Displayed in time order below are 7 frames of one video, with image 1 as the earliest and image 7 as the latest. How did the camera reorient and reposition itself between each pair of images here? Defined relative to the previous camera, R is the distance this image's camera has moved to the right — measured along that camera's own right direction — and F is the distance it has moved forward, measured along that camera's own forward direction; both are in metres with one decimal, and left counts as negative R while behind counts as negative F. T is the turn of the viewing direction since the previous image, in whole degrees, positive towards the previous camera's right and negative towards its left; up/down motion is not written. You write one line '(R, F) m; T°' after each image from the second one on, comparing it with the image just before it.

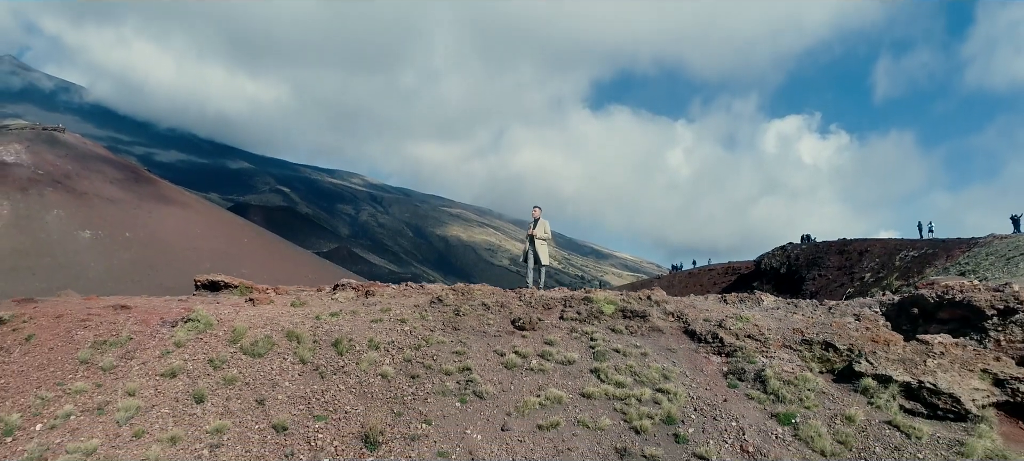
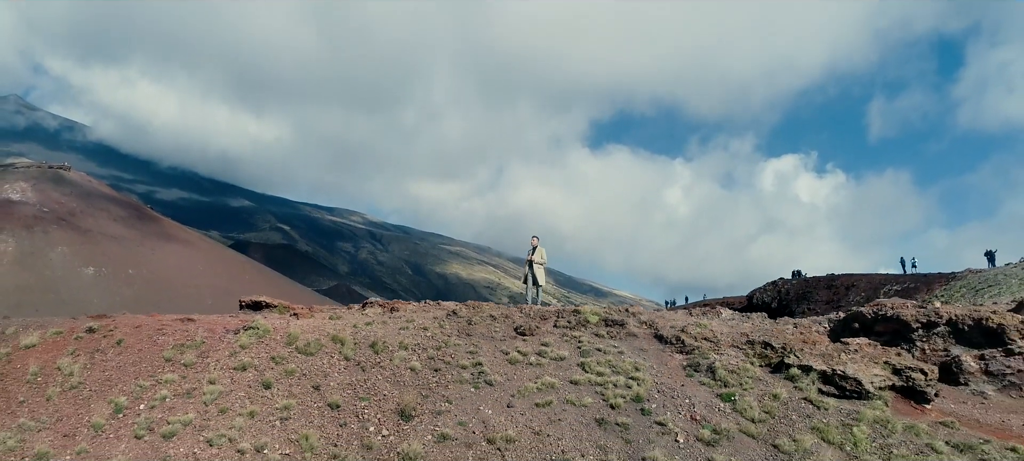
(0.0, -0.9) m; 0°
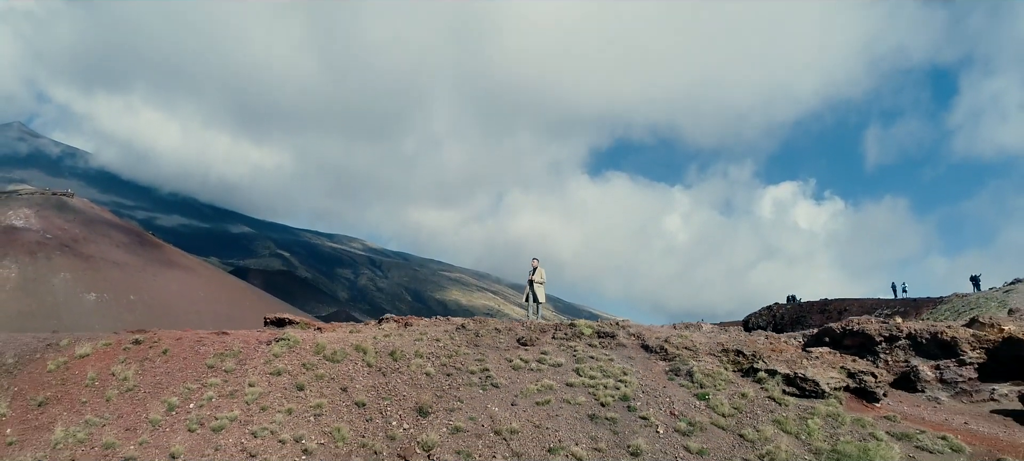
(0.0, -0.6) m; 0°
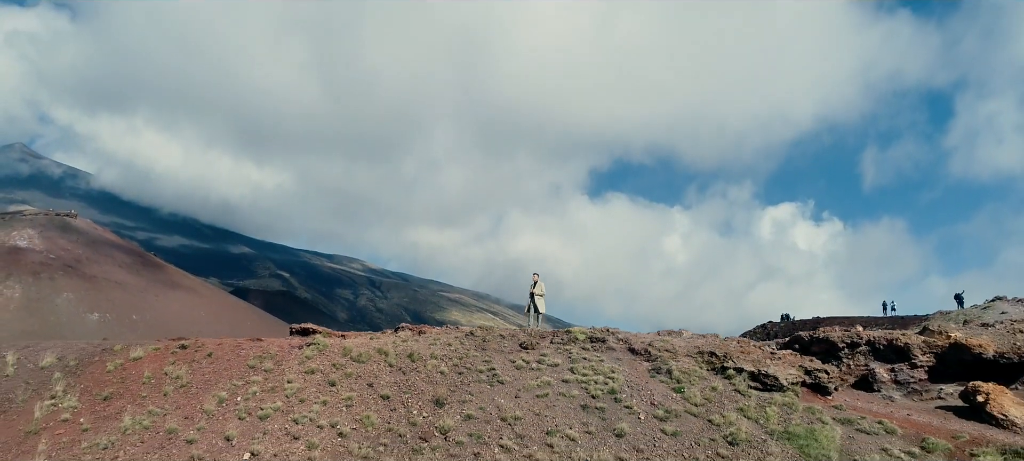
(0.0, -0.8) m; 0°
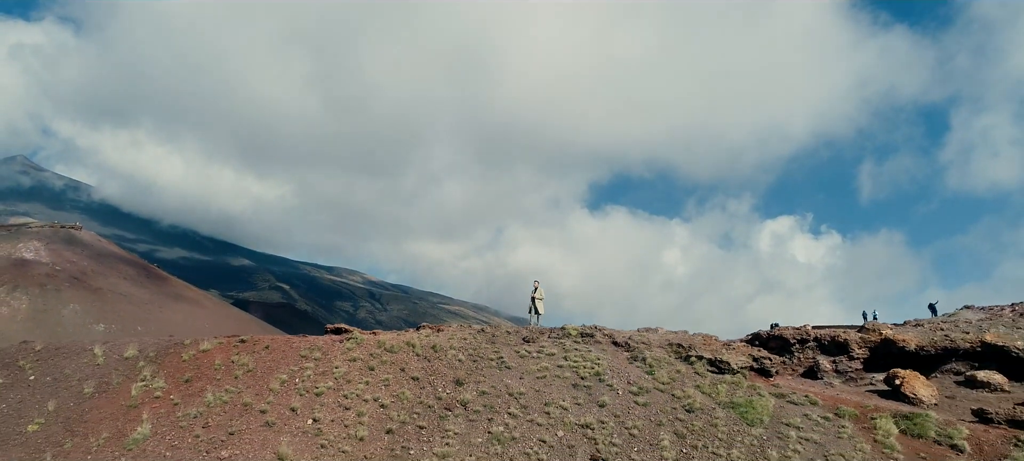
(-0.1, -1.3) m; 0°
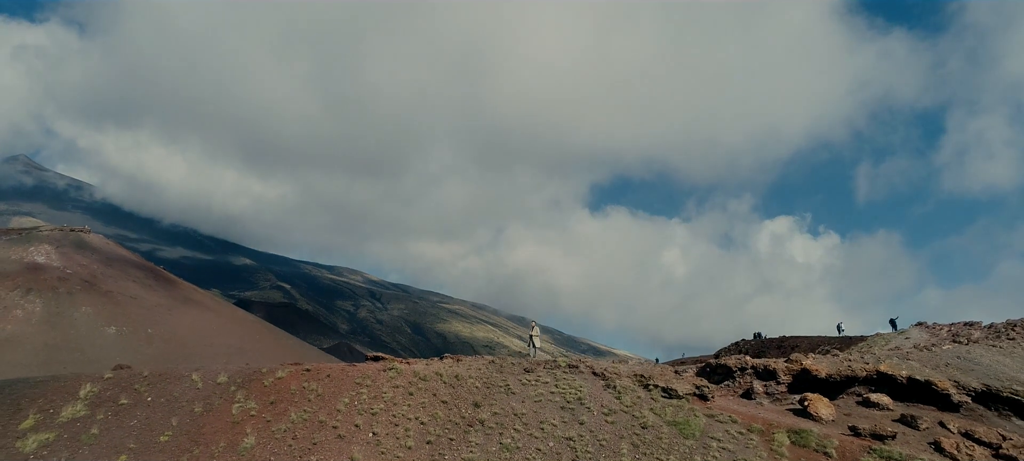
(-0.1, -2.1) m; 0°
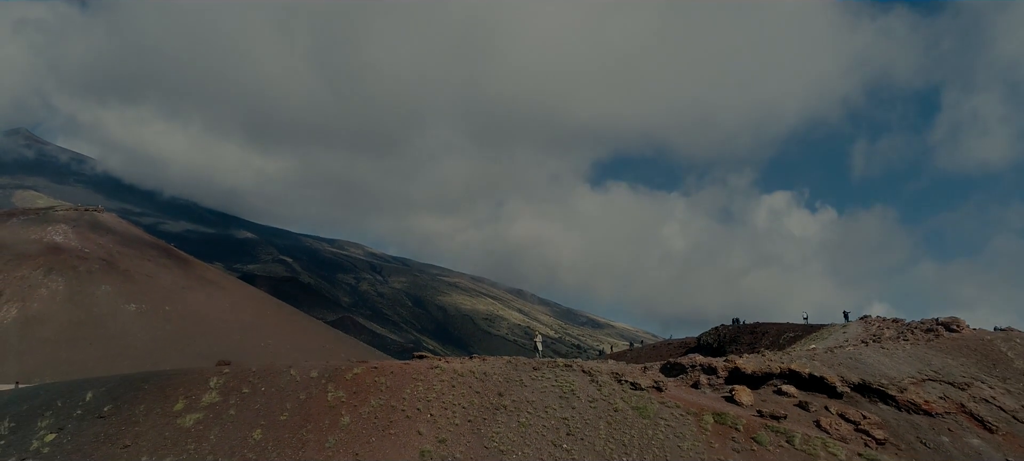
(-0.3, -3.3) m; 0°
